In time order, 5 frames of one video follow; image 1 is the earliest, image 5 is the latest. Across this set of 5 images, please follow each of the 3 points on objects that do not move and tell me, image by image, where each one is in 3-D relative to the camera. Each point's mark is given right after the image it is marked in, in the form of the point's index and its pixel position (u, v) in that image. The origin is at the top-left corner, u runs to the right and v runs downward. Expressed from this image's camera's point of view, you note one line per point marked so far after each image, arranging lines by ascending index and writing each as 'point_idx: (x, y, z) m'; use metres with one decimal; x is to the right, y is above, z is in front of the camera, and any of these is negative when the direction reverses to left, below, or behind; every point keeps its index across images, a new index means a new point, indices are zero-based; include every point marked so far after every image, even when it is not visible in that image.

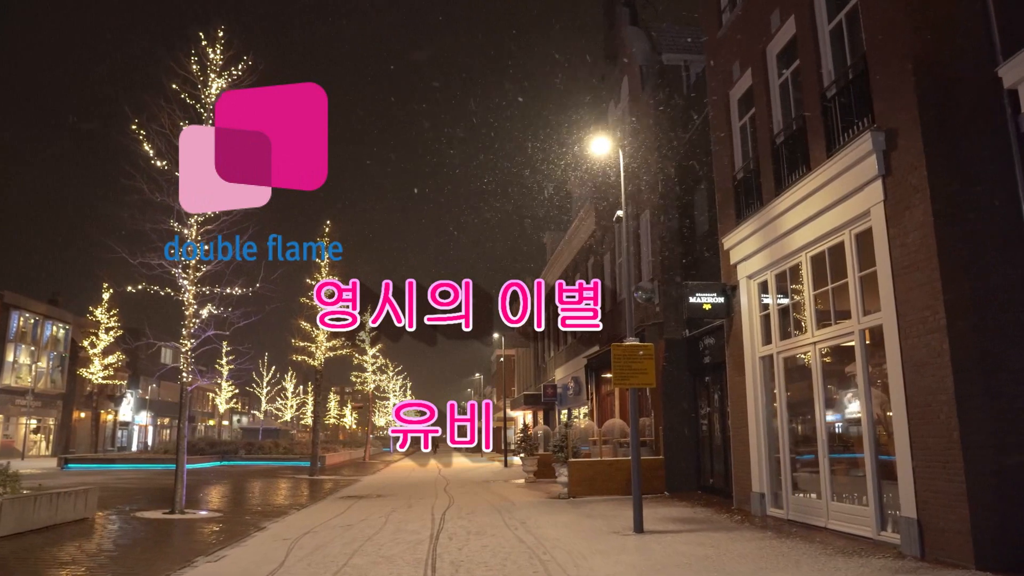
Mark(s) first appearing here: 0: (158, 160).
0: (-7.3, +2.6, +15.1) m
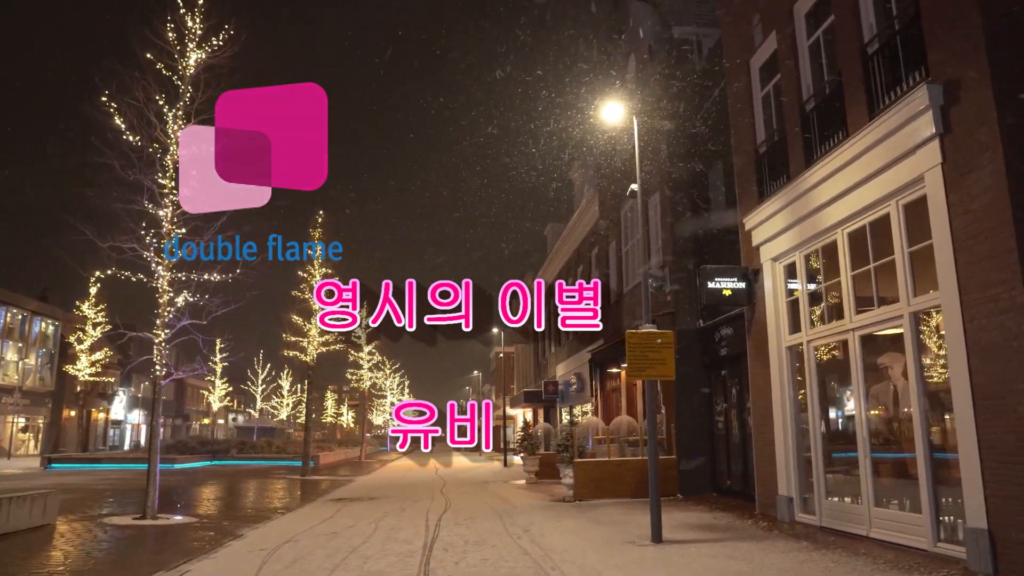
0: (-7.2, +2.9, +13.9) m
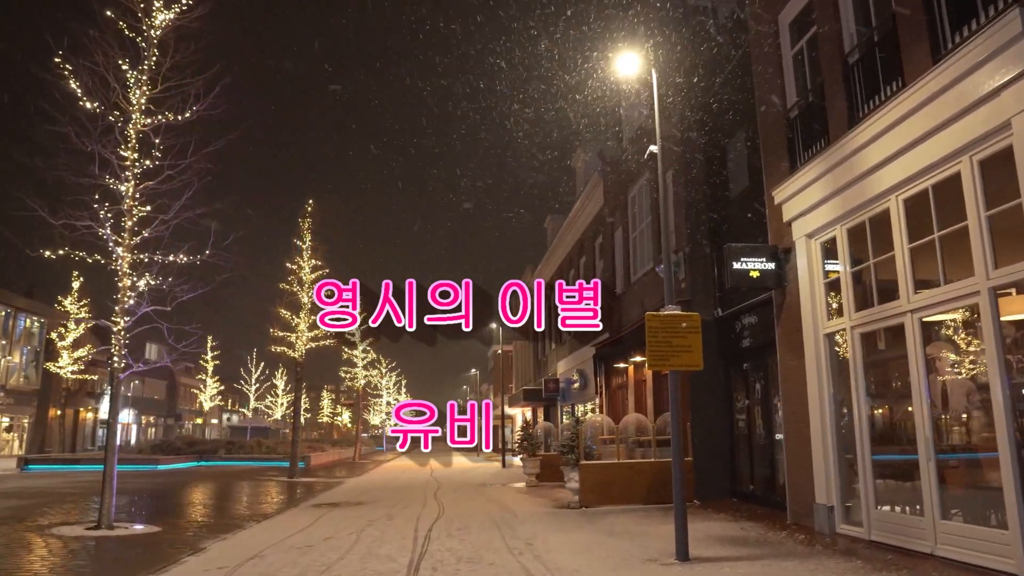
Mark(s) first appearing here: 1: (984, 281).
0: (-7.2, +3.2, +12.4) m
1: (+4.8, +0.1, +7.4) m
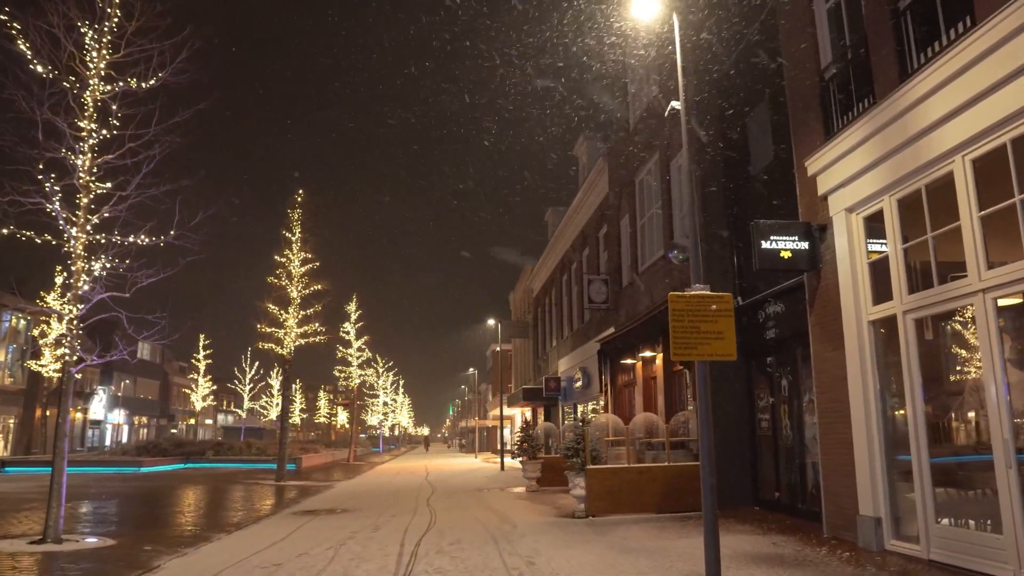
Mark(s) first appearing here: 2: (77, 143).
0: (-7.2, +3.4, +11.1) m
1: (+4.8, +0.3, +6.1) m
2: (-6.9, +2.3, +11.6) m
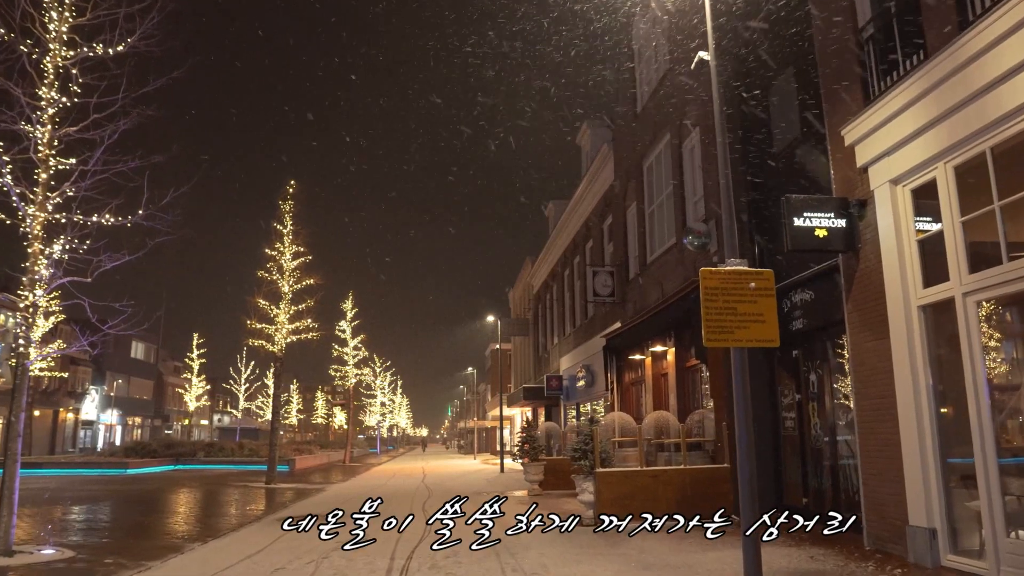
0: (-7.2, +3.6, +10.0) m
1: (+4.8, +0.5, +5.0) m
2: (-6.9, +2.5, +10.6) m
